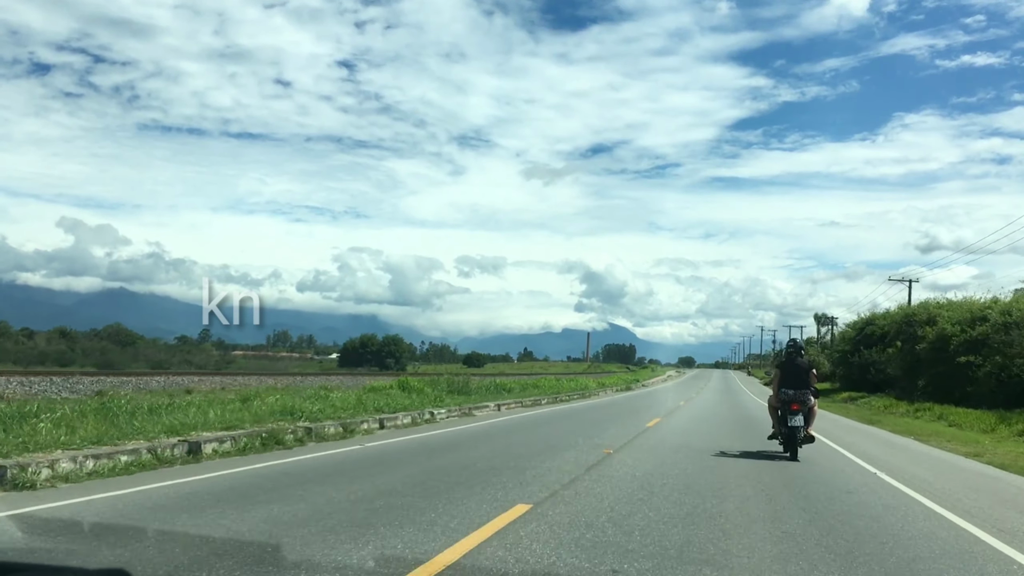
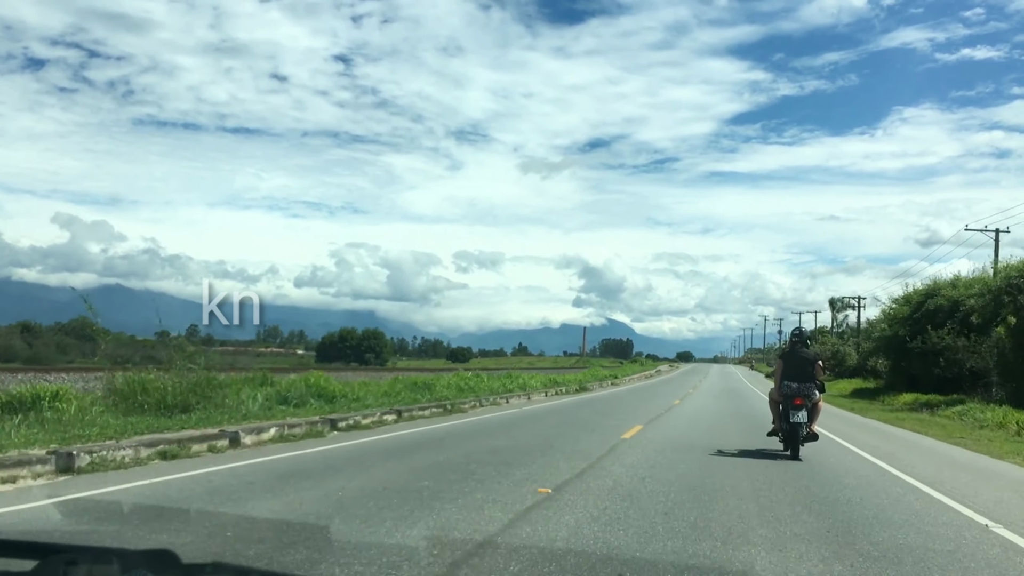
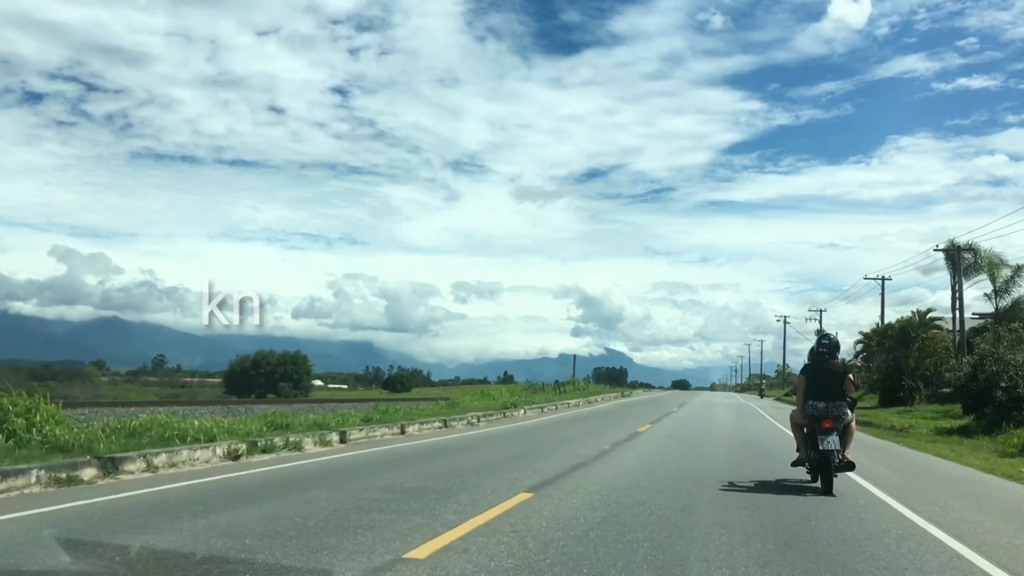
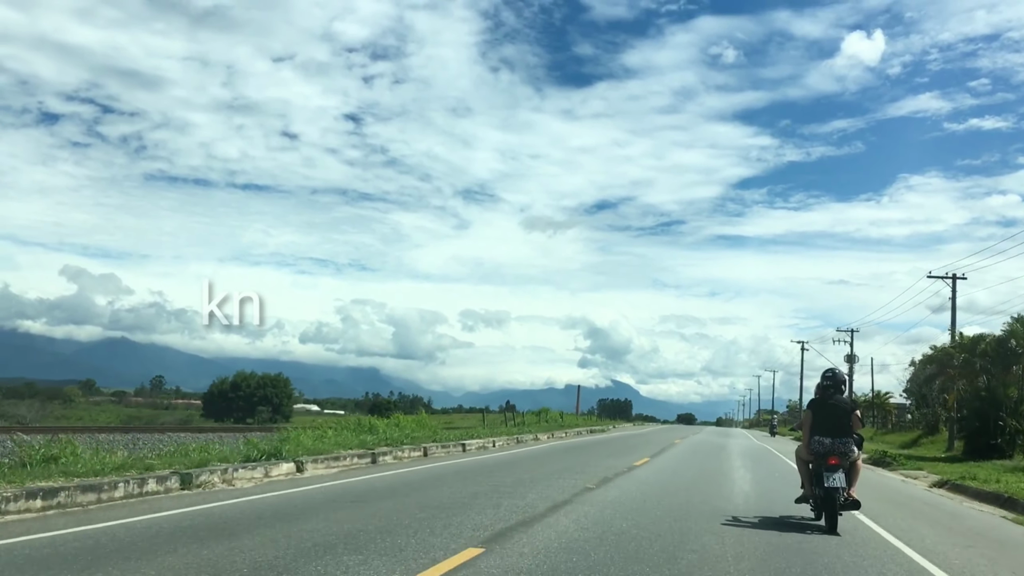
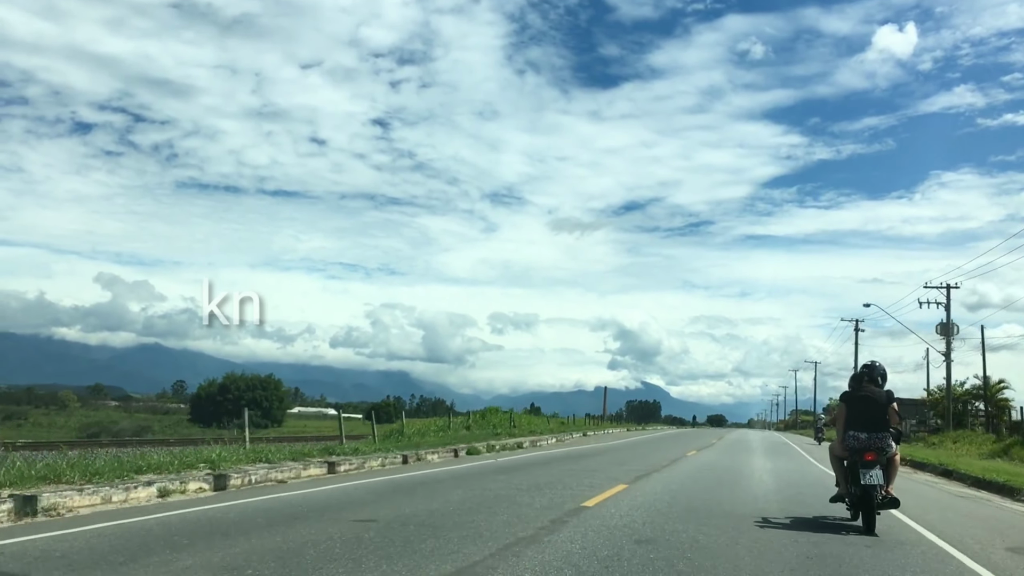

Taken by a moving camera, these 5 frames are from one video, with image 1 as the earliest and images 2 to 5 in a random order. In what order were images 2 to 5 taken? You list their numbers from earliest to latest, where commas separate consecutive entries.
2, 3, 4, 5
